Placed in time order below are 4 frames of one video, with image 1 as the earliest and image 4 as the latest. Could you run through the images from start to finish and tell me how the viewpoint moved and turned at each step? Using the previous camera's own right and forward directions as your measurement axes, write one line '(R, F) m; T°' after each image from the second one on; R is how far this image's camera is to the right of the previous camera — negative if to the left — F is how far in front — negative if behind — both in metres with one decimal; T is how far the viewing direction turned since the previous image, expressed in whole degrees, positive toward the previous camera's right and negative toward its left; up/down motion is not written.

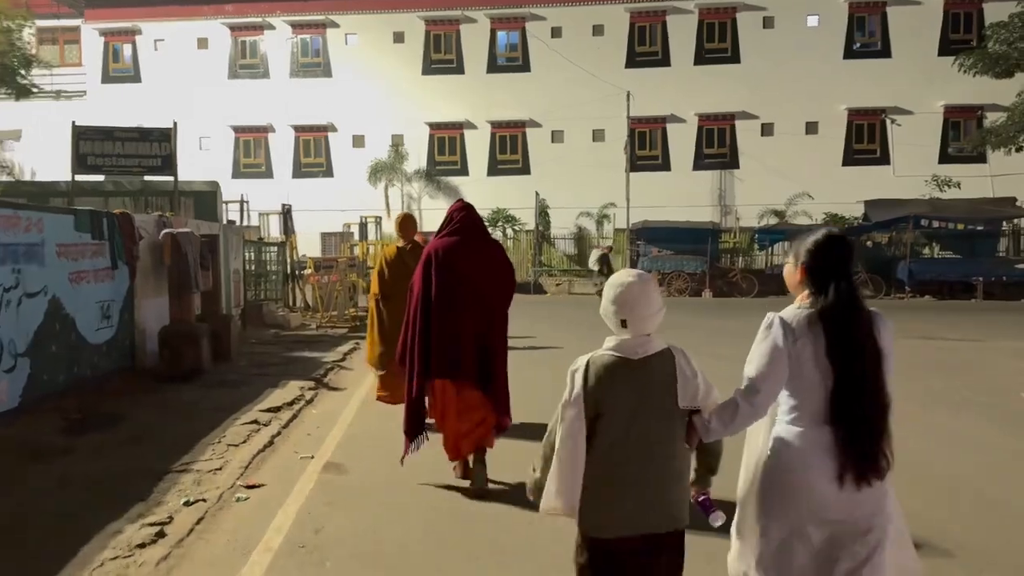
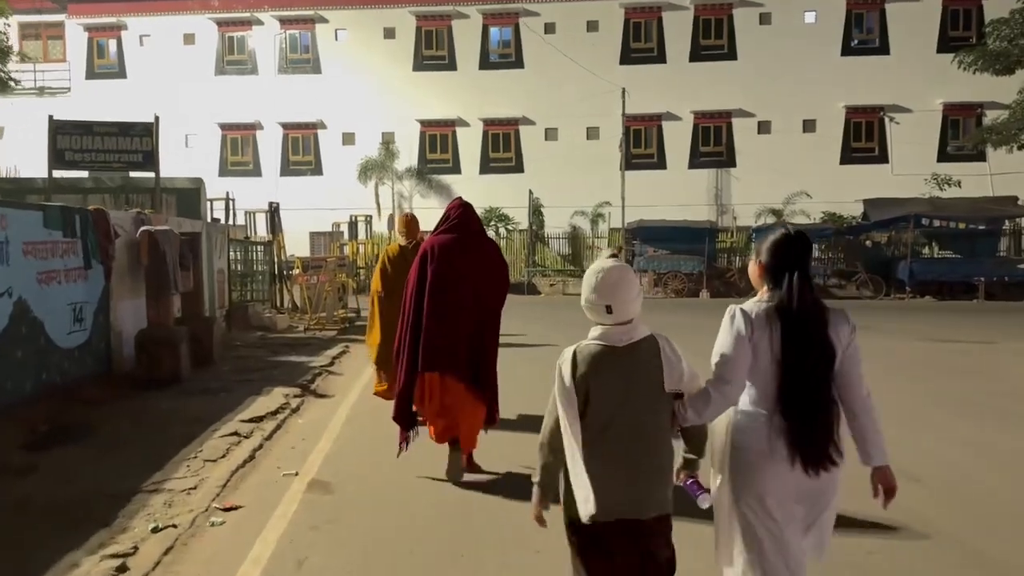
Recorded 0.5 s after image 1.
(-0.1, +0.7) m; +1°
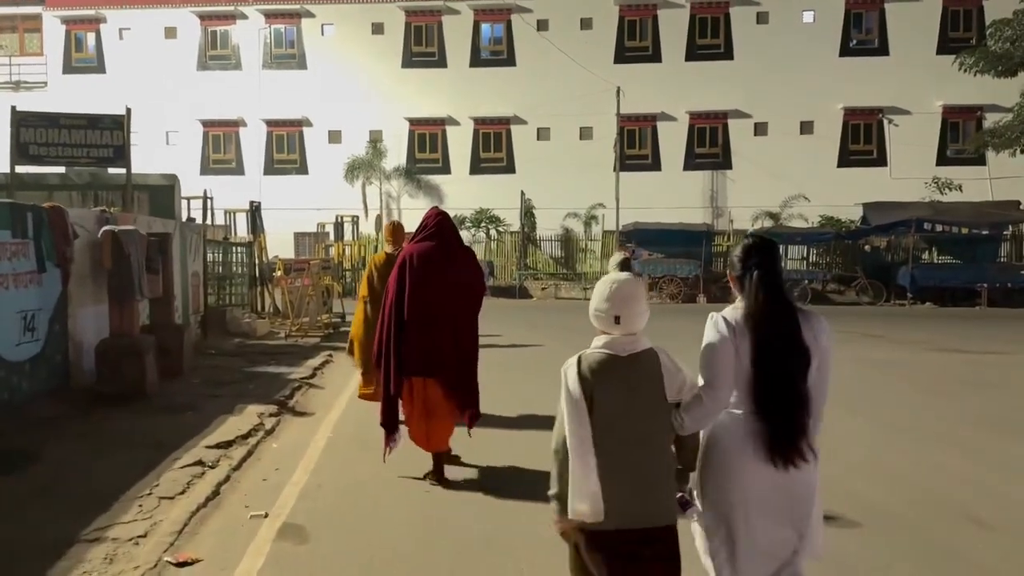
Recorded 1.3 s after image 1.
(-0.2, +1.1) m; +1°
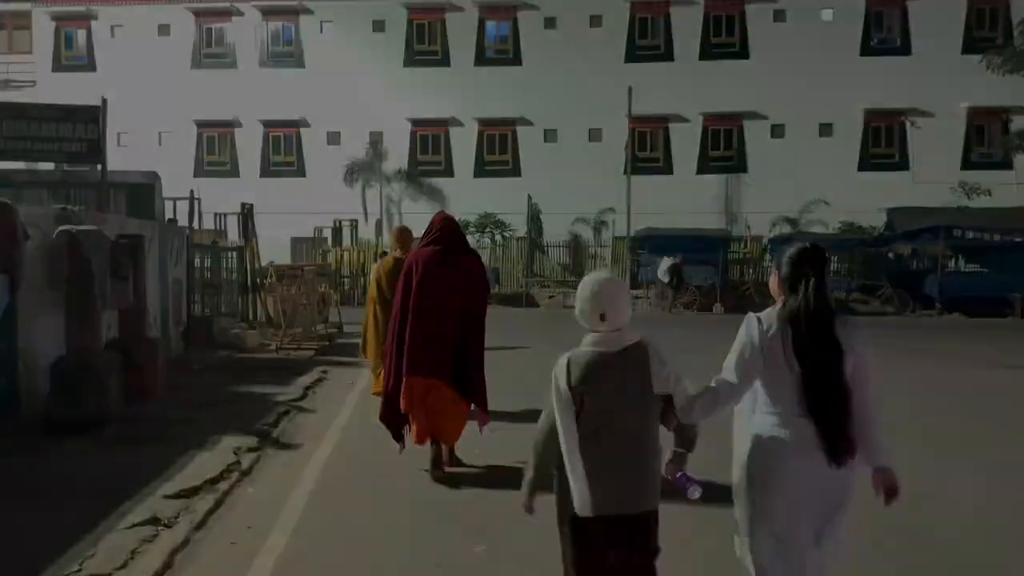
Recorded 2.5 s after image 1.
(-0.3, +1.7) m; 0°
